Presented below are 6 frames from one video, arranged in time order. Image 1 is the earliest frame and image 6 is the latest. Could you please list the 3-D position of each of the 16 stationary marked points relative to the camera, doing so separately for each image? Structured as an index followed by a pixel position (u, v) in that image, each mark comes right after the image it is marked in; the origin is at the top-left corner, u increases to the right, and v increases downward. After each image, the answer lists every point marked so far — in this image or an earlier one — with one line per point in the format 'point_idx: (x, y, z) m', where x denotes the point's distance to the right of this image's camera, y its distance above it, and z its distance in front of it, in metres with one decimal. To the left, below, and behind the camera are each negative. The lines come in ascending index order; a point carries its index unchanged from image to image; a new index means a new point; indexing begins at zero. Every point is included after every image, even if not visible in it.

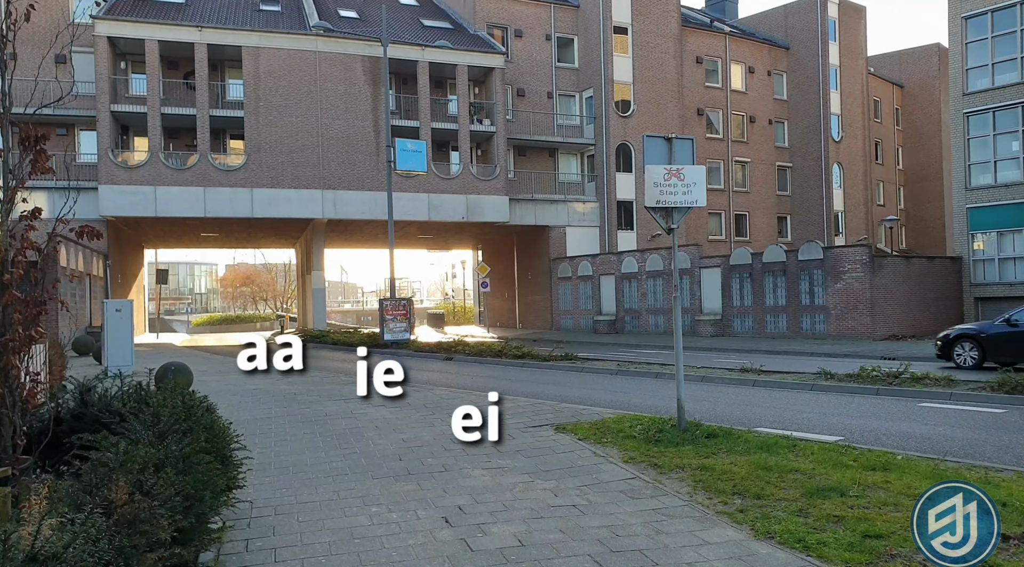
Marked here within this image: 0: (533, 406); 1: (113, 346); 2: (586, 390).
0: (+0.3, -1.8, +11.0) m
1: (-8.0, -1.3, +15.8) m
2: (+1.3, -1.9, +13.1) m
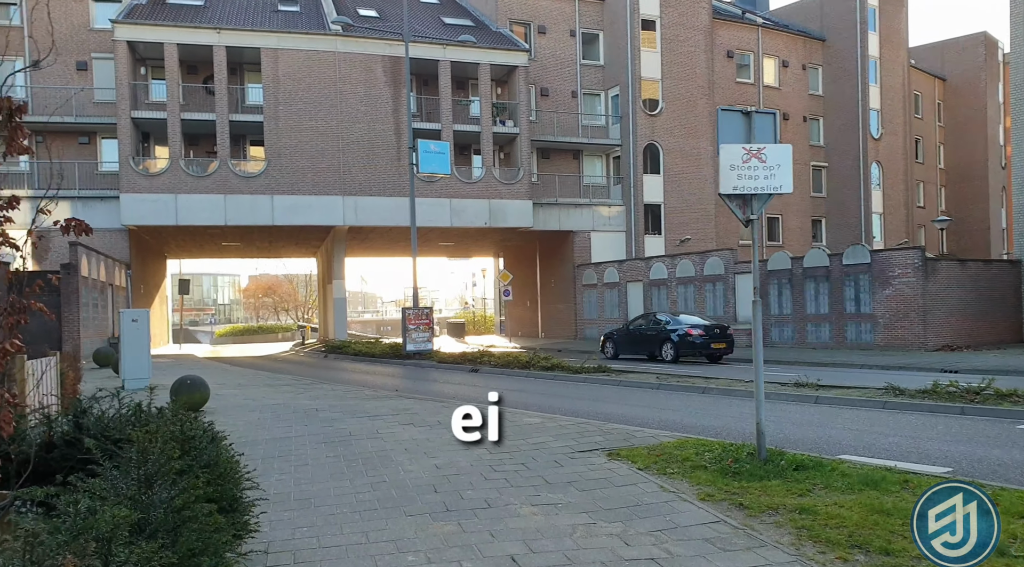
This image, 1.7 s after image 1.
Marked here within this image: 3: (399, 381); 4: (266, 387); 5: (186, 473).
0: (+0.9, -1.9, +9.9) m
1: (-7.4, -1.5, +14.9) m
2: (+1.9, -2.0, +12.0) m
3: (-2.7, -2.2, +17.9) m
4: (-4.8, -2.1, +15.3) m
5: (-2.0, -1.2, +4.8) m
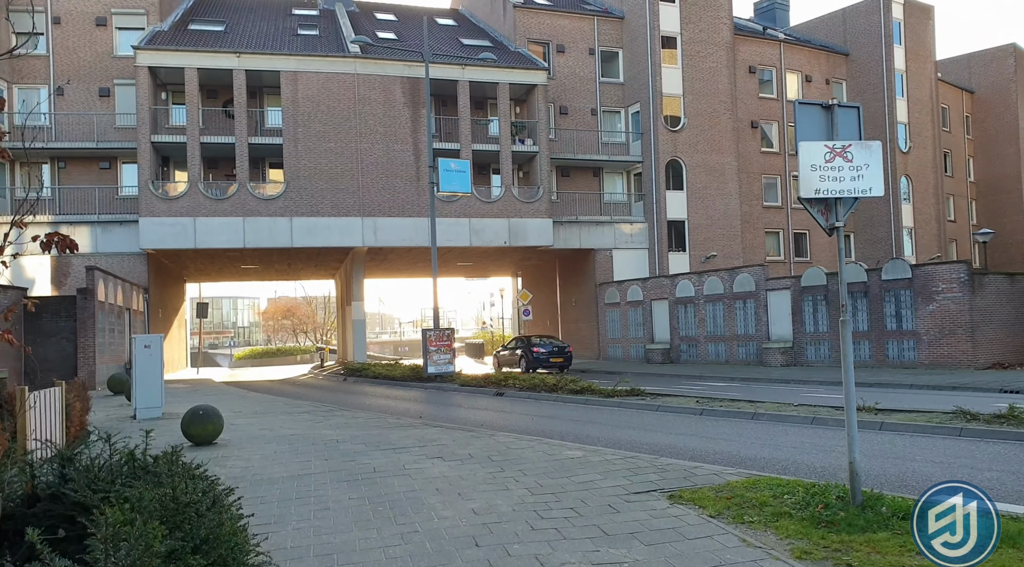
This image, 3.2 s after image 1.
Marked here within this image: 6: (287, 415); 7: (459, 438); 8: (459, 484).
0: (+1.3, -2.1, +9.0) m
1: (-6.8, -1.9, +14.1) m
2: (+2.4, -2.3, +11.0) m
3: (-2.1, -2.7, +17.0) m
4: (-4.2, -2.5, +14.5) m
5: (-1.7, -1.3, +3.9) m
6: (-4.3, -2.5, +14.6) m
7: (-0.8, -2.3, +11.2) m
8: (-0.5, -2.2, +8.3) m
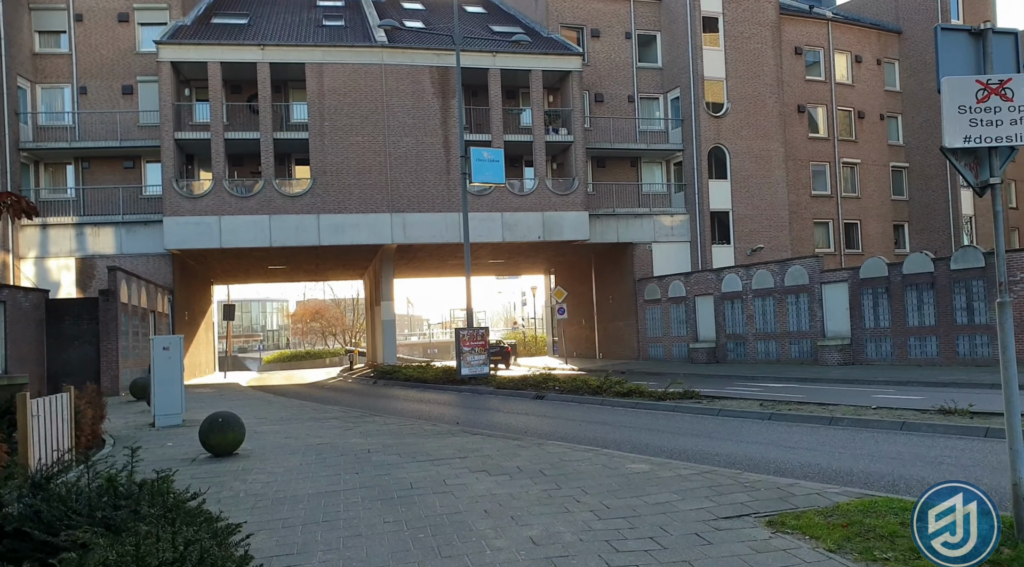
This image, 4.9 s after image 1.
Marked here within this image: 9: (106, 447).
0: (+1.9, -2.0, +7.7) m
1: (-6.0, -1.9, +13.2) m
2: (+3.1, -2.1, +9.7) m
3: (-1.2, -2.6, +15.8) m
4: (-3.4, -2.4, +13.4) m
5: (-1.3, -1.2, +2.8) m
6: (-3.5, -2.4, +13.6) m
7: (-0.1, -2.1, +10.0) m
8: (0.0, -2.1, +7.1) m
9: (-5.5, -2.3, +10.5) m
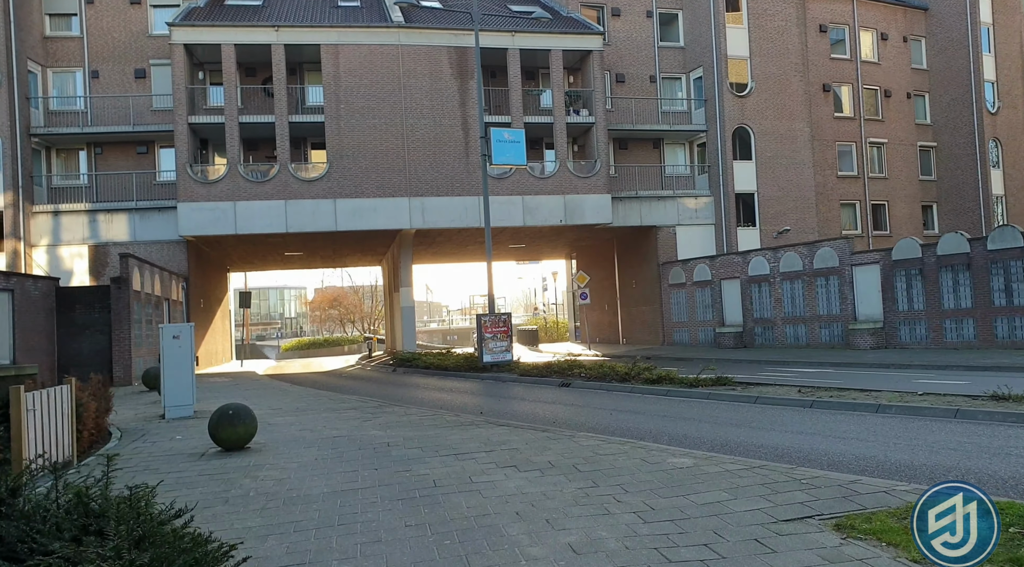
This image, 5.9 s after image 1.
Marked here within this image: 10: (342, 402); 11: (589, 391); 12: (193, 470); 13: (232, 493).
0: (+2.2, -1.8, +7.0) m
1: (-5.6, -1.6, +12.7) m
2: (+3.4, -1.9, +9.0) m
3: (-0.7, -2.3, +15.2) m
4: (-3.0, -2.2, +12.9) m
5: (-1.1, -1.1, +2.1) m
6: (-3.0, -2.2, +13.0) m
7: (+0.2, -1.9, +9.4) m
8: (+0.3, -1.9, +6.5) m
9: (-5.2, -2.1, +10.0) m
10: (-3.2, -2.2, +14.4) m
11: (+1.6, -2.3, +16.1) m
12: (-3.5, -2.0, +8.3) m
13: (-2.7, -2.0, +7.4) m
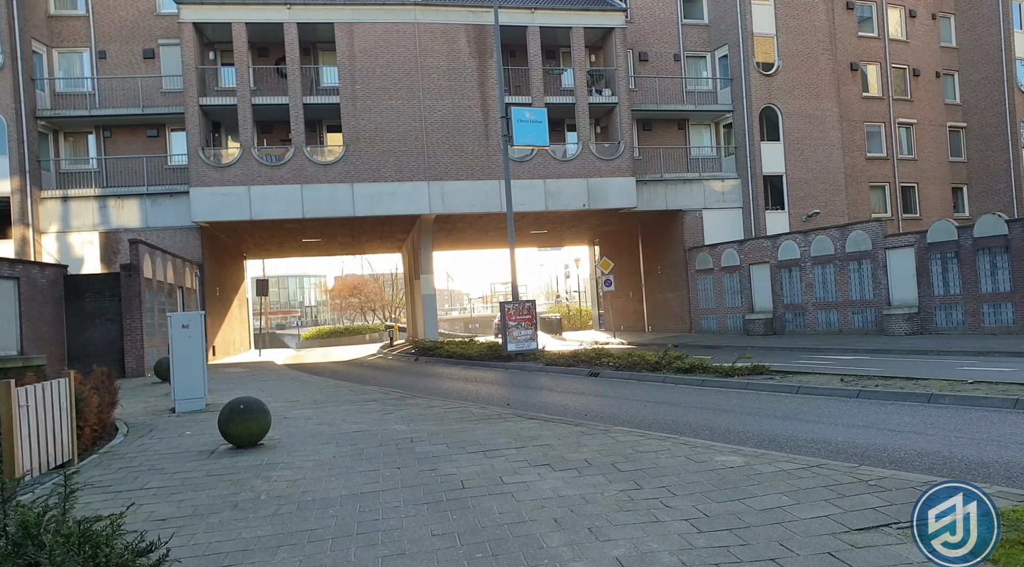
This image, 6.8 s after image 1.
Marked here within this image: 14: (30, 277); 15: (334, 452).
0: (+2.5, -1.6, +6.3) m
1: (-5.2, -1.4, +12.2) m
2: (+3.7, -1.7, +8.3) m
3: (-0.2, -2.0, +14.6) m
4: (-2.6, -1.9, +12.3) m
5: (-0.9, -1.1, +1.5) m
6: (-2.6, -1.9, +12.5) m
7: (+0.6, -1.7, +8.7) m
8: (+0.6, -1.7, +5.8) m
9: (-4.8, -1.9, +9.4) m
10: (-2.7, -2.0, +13.9) m
11: (+2.1, -1.9, +15.5) m
12: (-3.1, -1.9, +7.8) m
13: (-2.4, -1.9, +6.8) m
14: (-10.3, +0.1, +16.7) m
15: (-1.9, -1.9, +8.5) m
